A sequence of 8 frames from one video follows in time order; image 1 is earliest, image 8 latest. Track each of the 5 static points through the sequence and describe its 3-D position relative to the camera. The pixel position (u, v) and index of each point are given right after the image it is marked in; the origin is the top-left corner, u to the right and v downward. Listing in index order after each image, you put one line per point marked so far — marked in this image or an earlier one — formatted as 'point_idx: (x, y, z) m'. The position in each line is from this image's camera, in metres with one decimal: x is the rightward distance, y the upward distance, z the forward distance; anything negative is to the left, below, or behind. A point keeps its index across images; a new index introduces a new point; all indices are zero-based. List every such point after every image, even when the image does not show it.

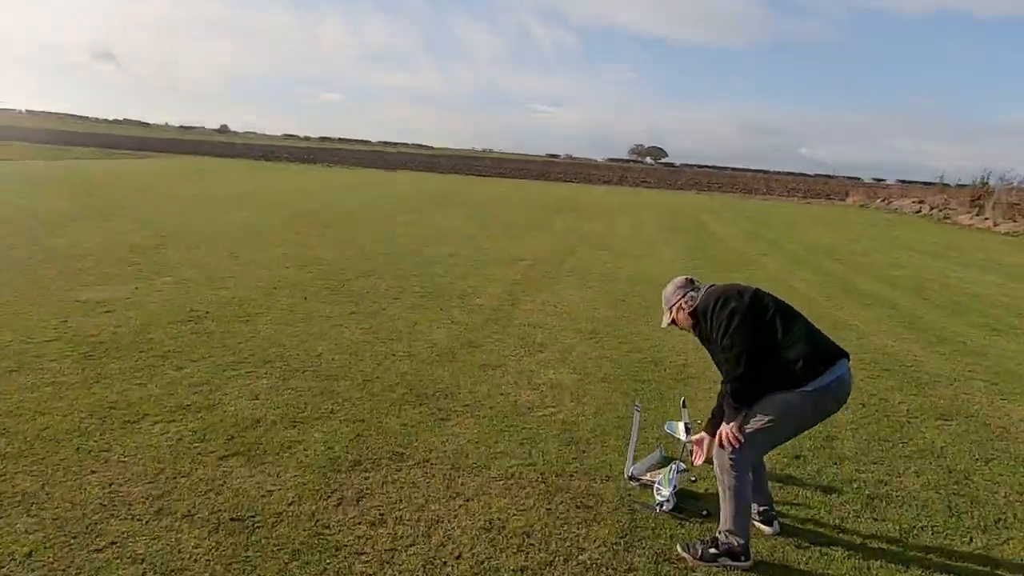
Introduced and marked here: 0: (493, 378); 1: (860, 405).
0: (-0.2, -1.0, +6.7) m
1: (+3.5, -1.2, +6.3) m
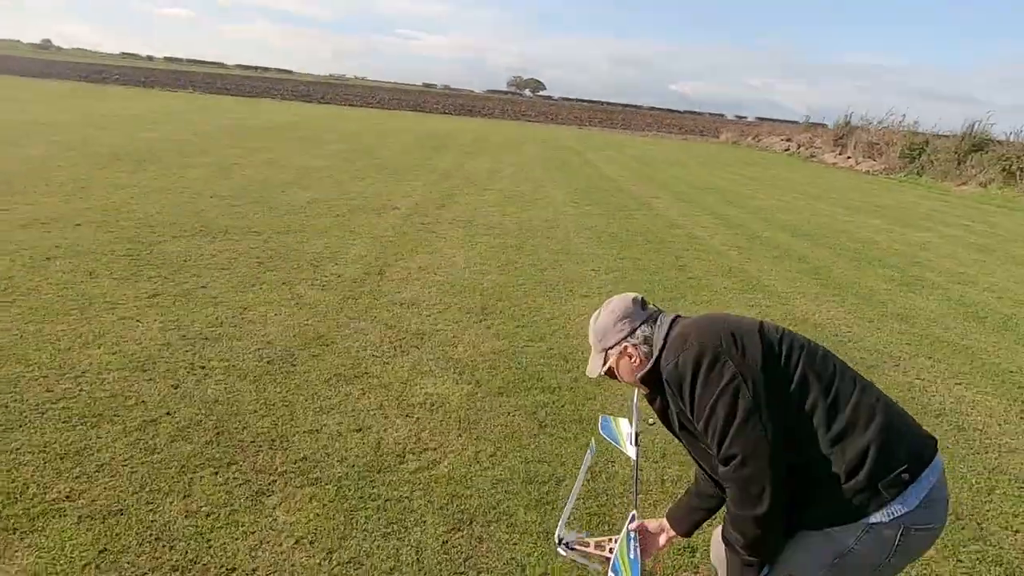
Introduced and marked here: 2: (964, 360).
0: (-1.2, -0.8, +4.7) m
1: (+2.5, -1.0, +5.1) m
2: (+4.7, -0.8, +6.5) m
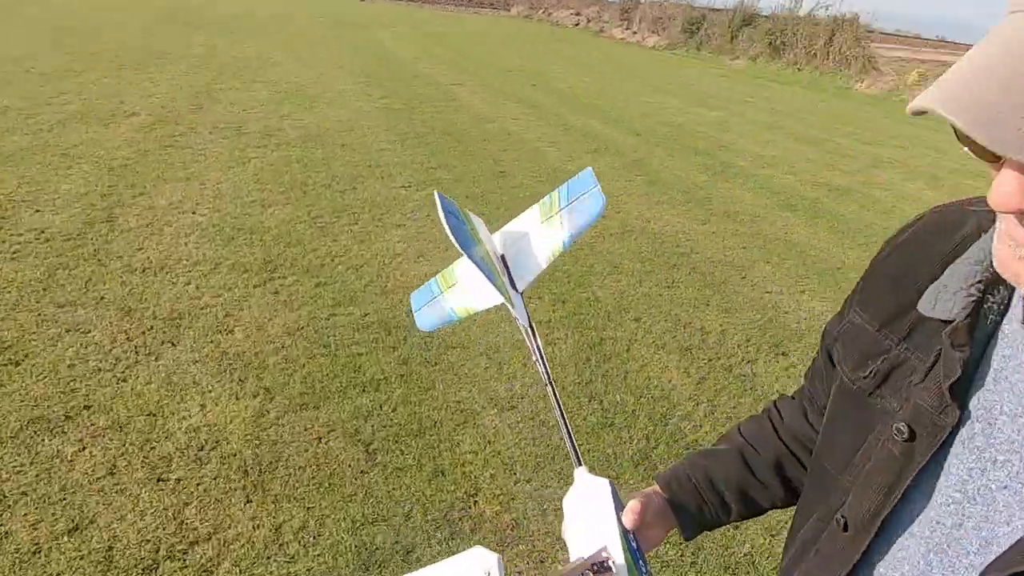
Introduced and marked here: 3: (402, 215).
0: (-2.2, -0.9, +3.0) m
1: (+1.3, -0.5, +4.4) m
2: (+2.9, +0.3, +6.4) m
3: (-1.2, +0.8, +6.6) m
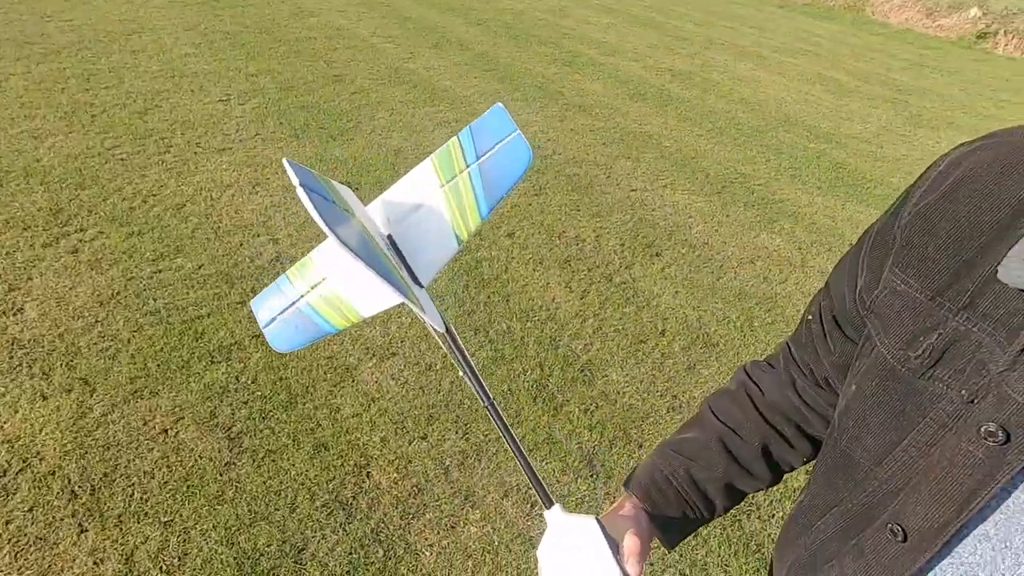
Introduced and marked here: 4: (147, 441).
0: (-2.6, -0.9, +2.2) m
1: (+0.4, +0.1, +4.3) m
2: (+1.4, +1.4, +6.4) m
3: (-2.6, +1.3, +5.6) m
4: (-1.6, -0.7, +2.7) m
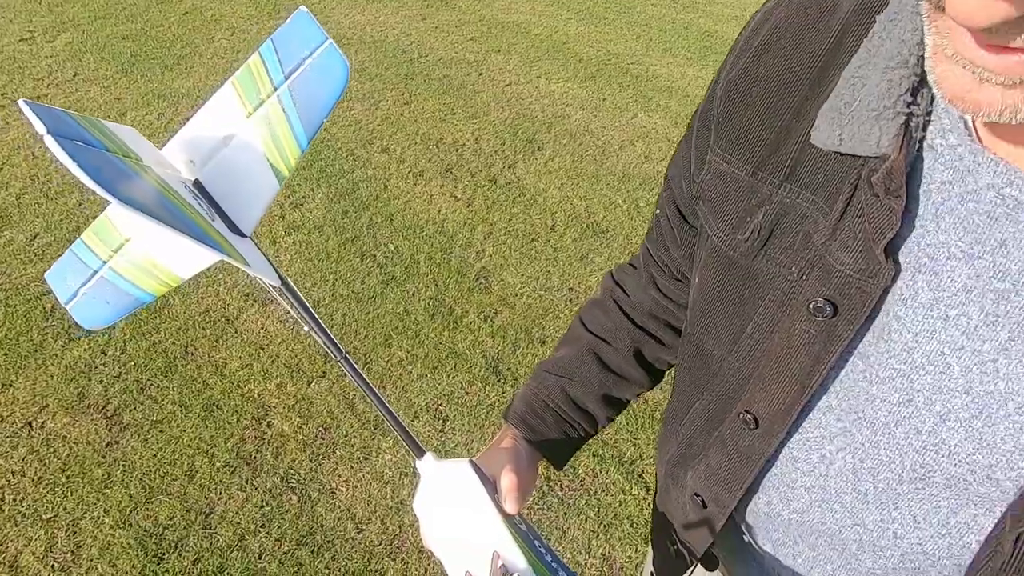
0: (-2.8, -1.0, +1.9) m
1: (-0.4, +0.7, +4.1) m
2: (+0.1, +2.4, +6.1) m
3: (-3.7, +1.6, +4.8) m
4: (-2.0, -0.6, +2.4) m
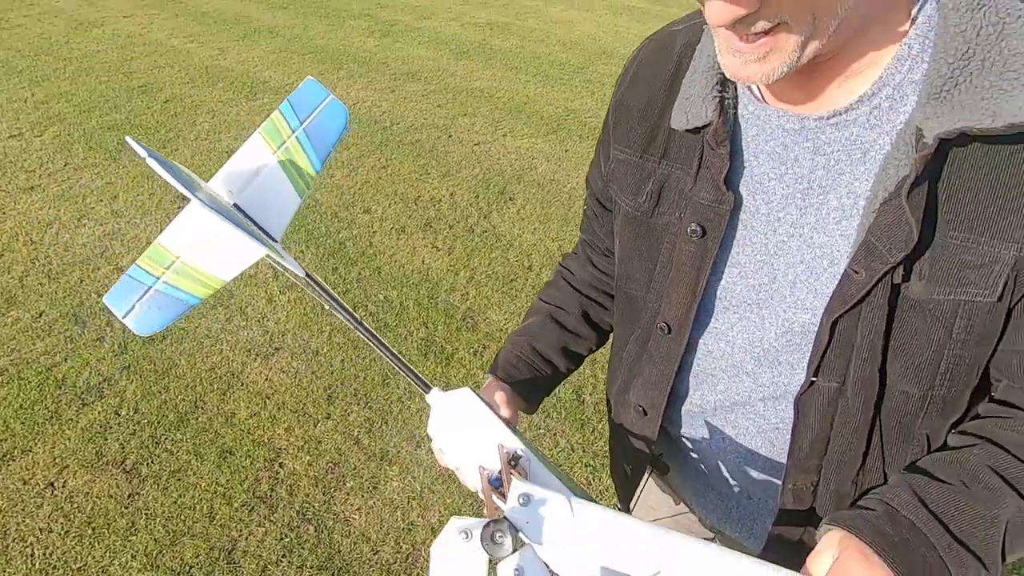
0: (-2.8, -1.3, +1.9) m
1: (-0.6, +0.4, +4.4) m
2: (-0.2, +1.9, +6.6) m
3: (-3.9, +0.9, +5.1) m
4: (-2.0, -0.9, +2.6) m
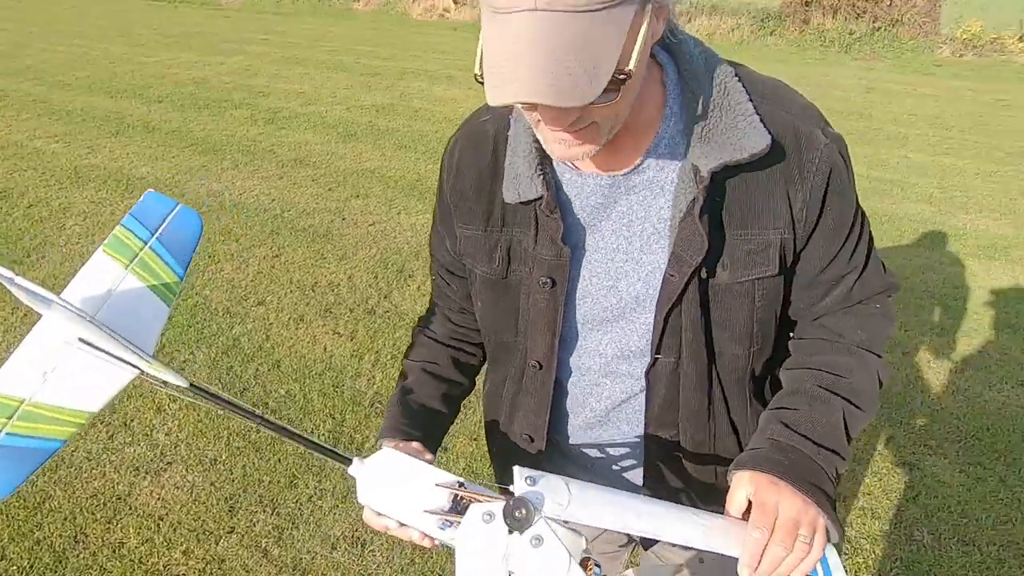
0: (-2.9, -1.8, +1.4) m
1: (-1.2, -0.2, +4.3) m
2: (-1.4, +1.1, +6.6) m
3: (-4.7, -0.1, +4.5) m
4: (-2.2, -1.4, +2.2) m
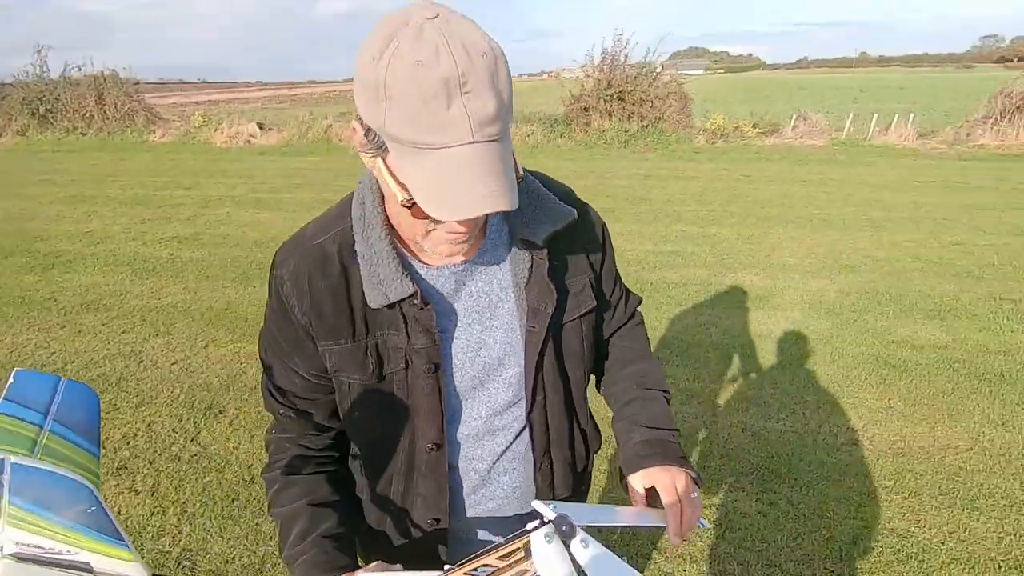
0: (-3.0, -2.4, +0.4) m
1: (-2.4, -1.1, +3.9) m
2: (-3.2, -0.3, +6.2) m
3: (-5.7, -1.5, +3.2) m
4: (-2.6, -2.0, +1.4) m
